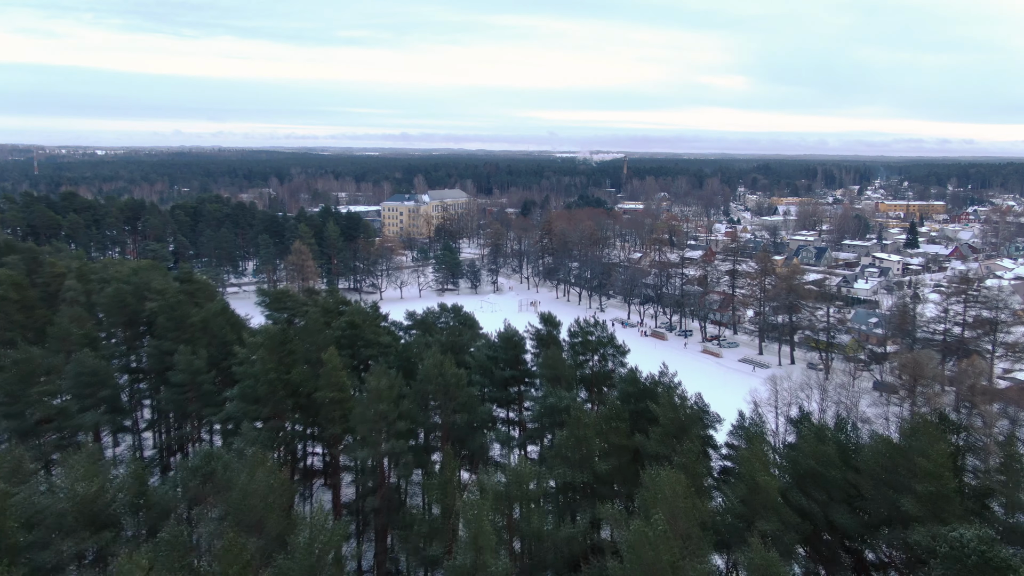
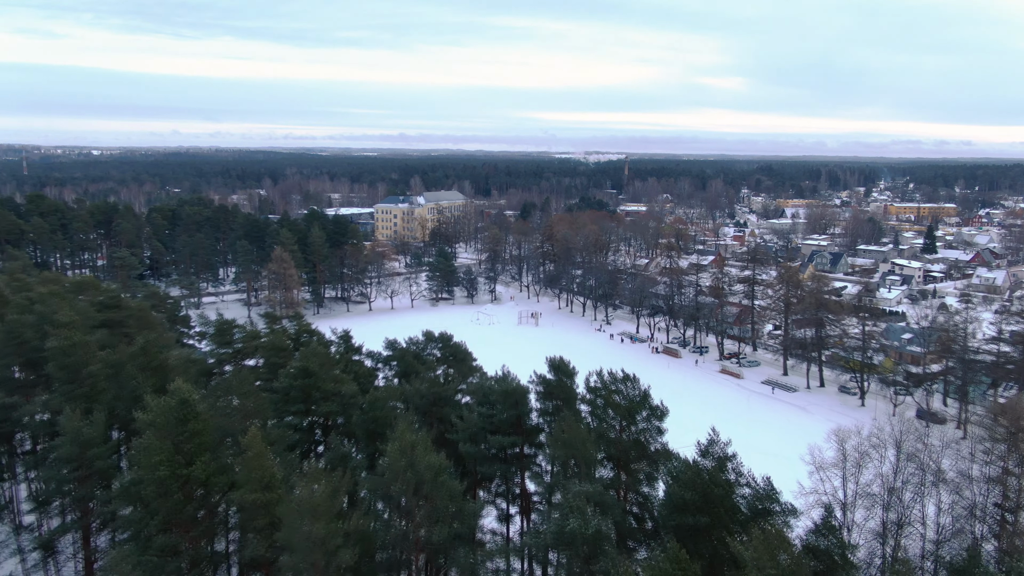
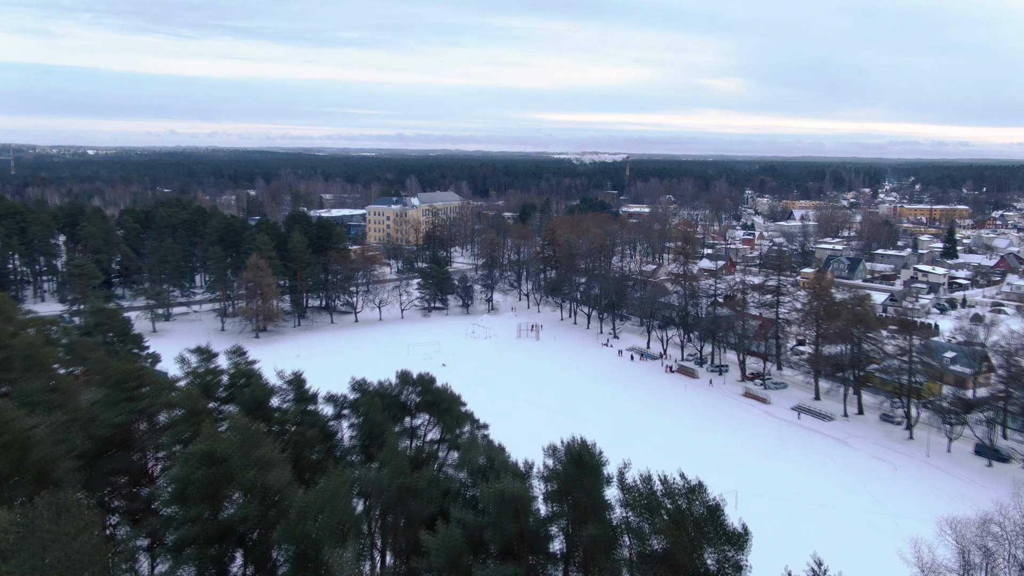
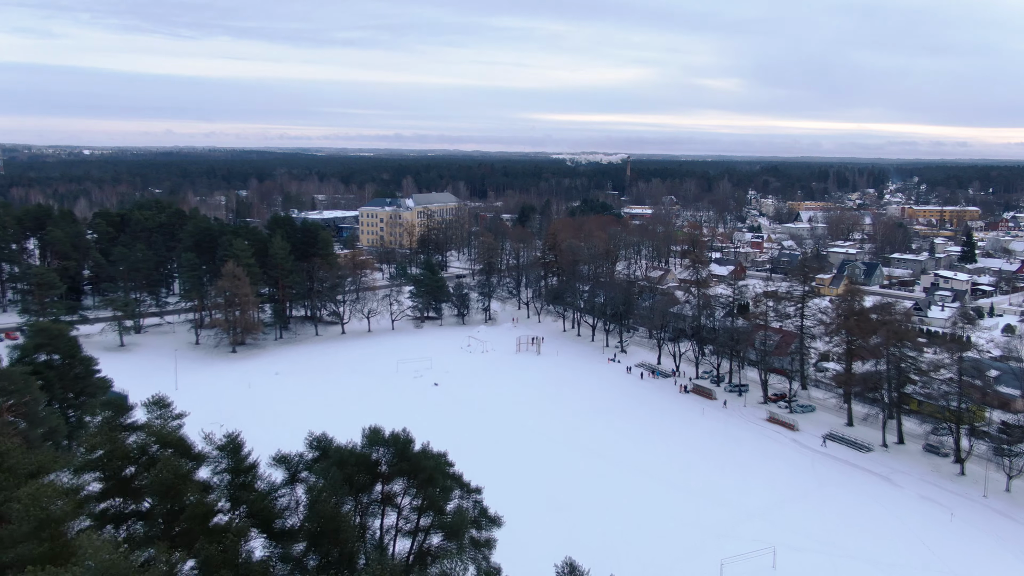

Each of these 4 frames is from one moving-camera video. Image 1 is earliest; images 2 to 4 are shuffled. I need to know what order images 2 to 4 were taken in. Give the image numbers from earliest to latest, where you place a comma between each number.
2, 3, 4
